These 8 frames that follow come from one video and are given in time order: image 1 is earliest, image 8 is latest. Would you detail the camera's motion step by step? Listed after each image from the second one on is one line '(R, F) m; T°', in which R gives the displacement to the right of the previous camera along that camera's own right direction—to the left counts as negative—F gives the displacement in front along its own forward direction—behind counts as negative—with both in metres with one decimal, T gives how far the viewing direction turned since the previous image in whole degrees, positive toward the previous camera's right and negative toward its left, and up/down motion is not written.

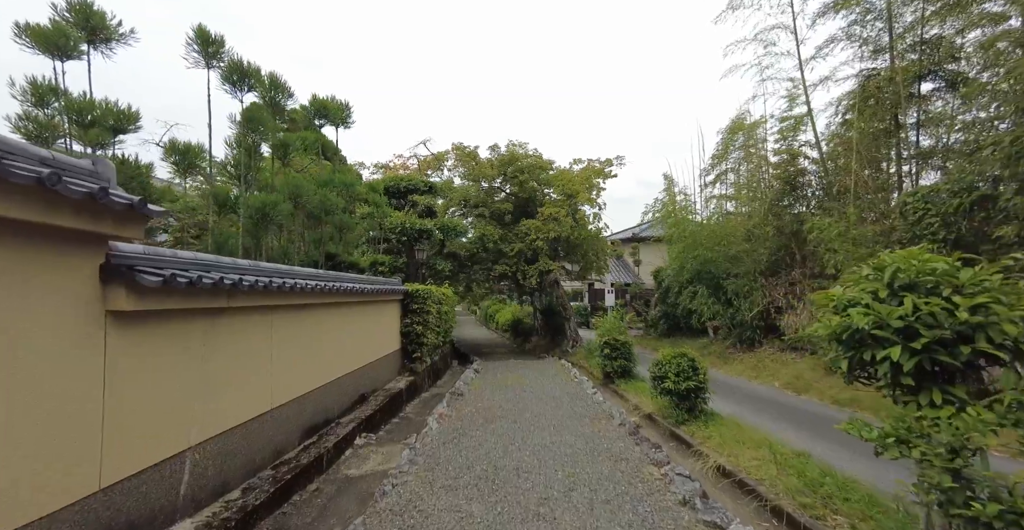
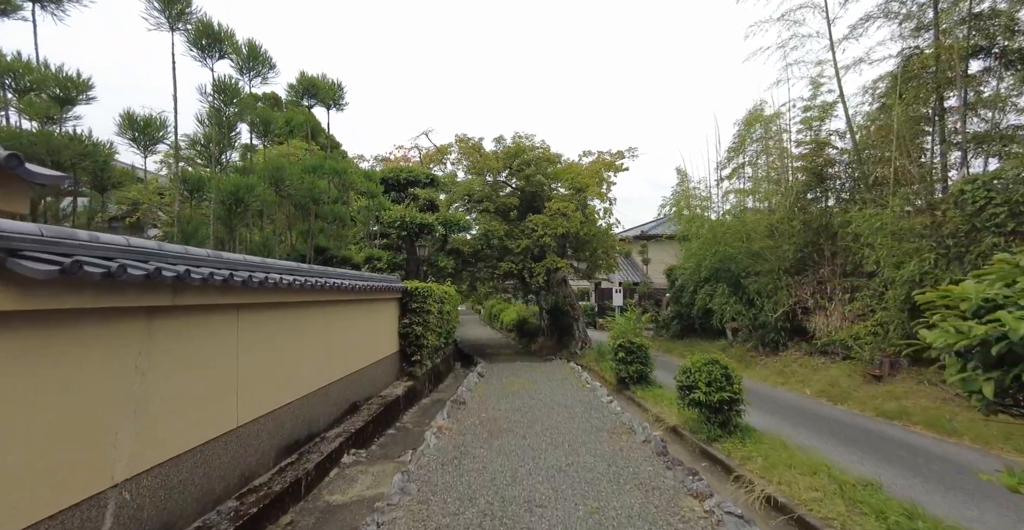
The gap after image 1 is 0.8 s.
(0.0, +0.7) m; -1°
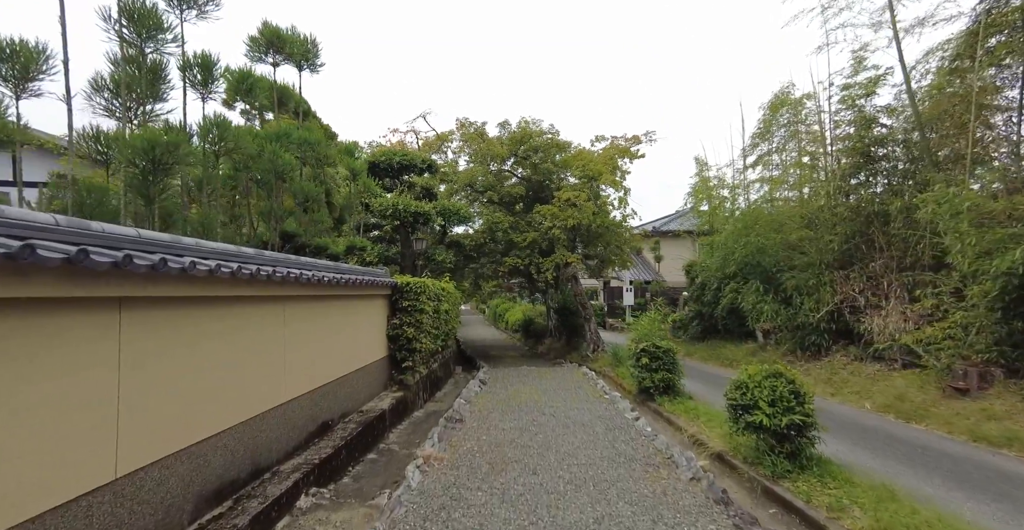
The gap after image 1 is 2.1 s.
(0.0, +1.2) m; -1°
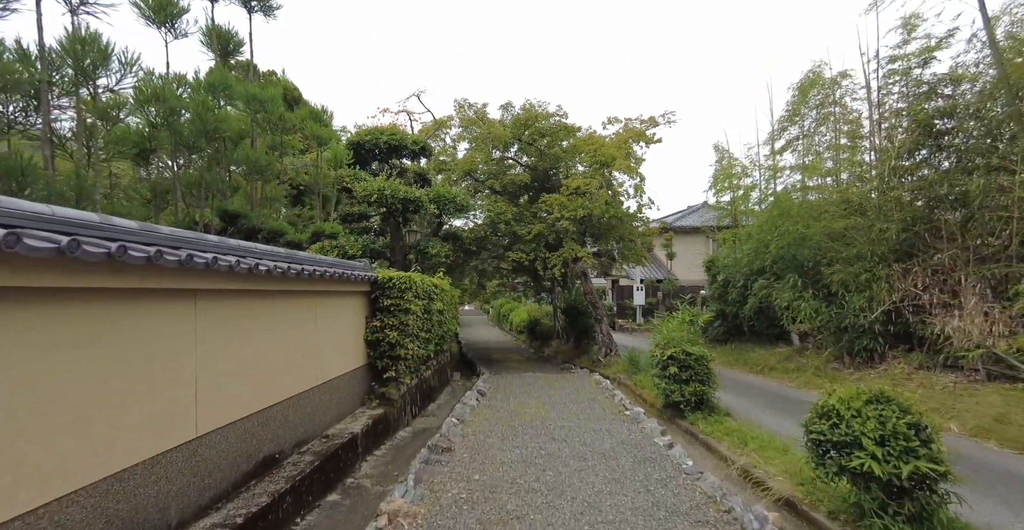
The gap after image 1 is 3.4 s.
(0.0, +1.2) m; -1°
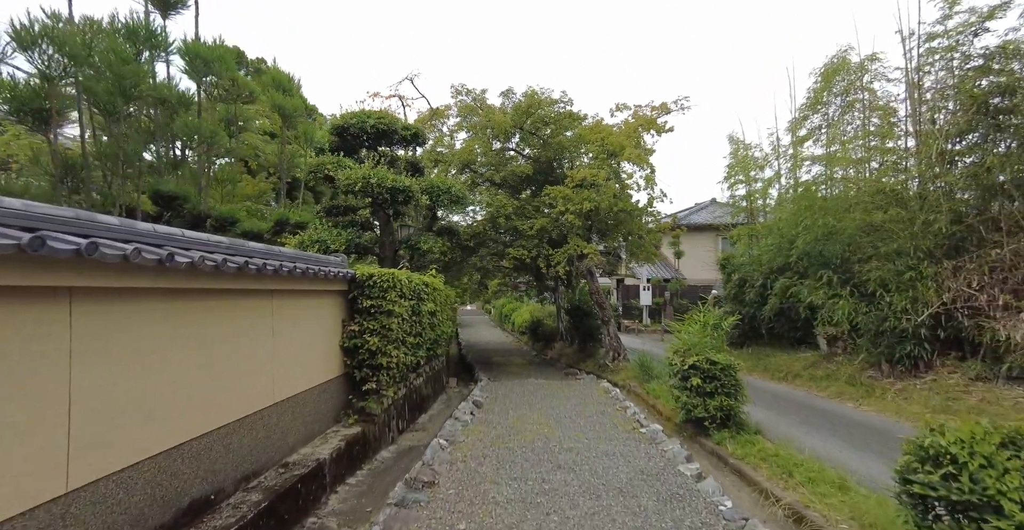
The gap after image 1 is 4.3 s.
(0.0, +0.8) m; 0°
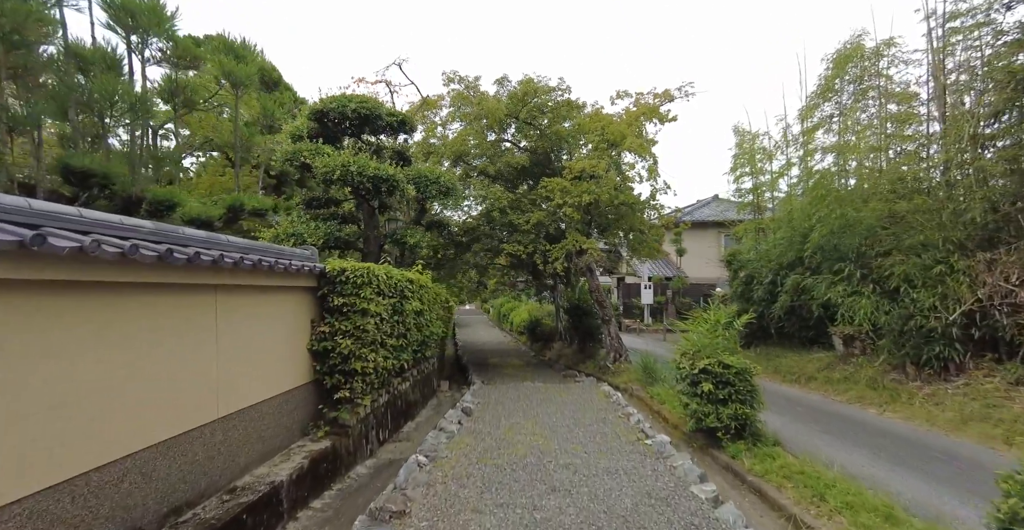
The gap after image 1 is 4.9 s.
(+0.1, +0.6) m; 0°
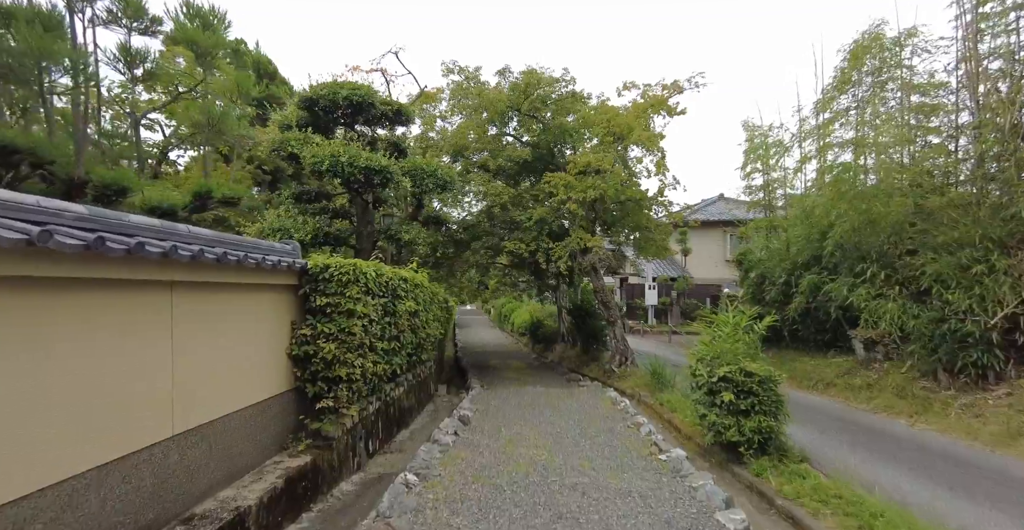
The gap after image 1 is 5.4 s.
(0.0, +0.5) m; 0°
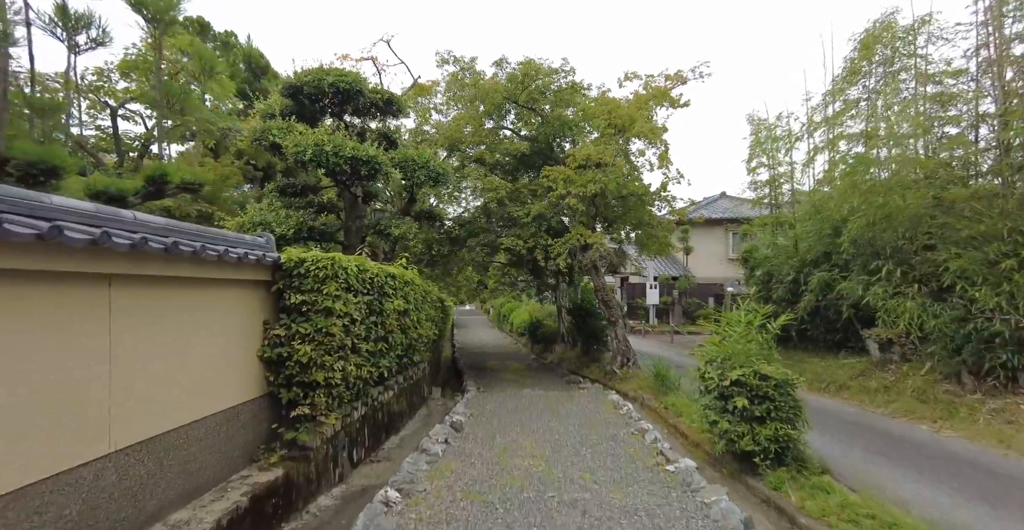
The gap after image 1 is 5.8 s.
(+0.1, +0.4) m; 0°
